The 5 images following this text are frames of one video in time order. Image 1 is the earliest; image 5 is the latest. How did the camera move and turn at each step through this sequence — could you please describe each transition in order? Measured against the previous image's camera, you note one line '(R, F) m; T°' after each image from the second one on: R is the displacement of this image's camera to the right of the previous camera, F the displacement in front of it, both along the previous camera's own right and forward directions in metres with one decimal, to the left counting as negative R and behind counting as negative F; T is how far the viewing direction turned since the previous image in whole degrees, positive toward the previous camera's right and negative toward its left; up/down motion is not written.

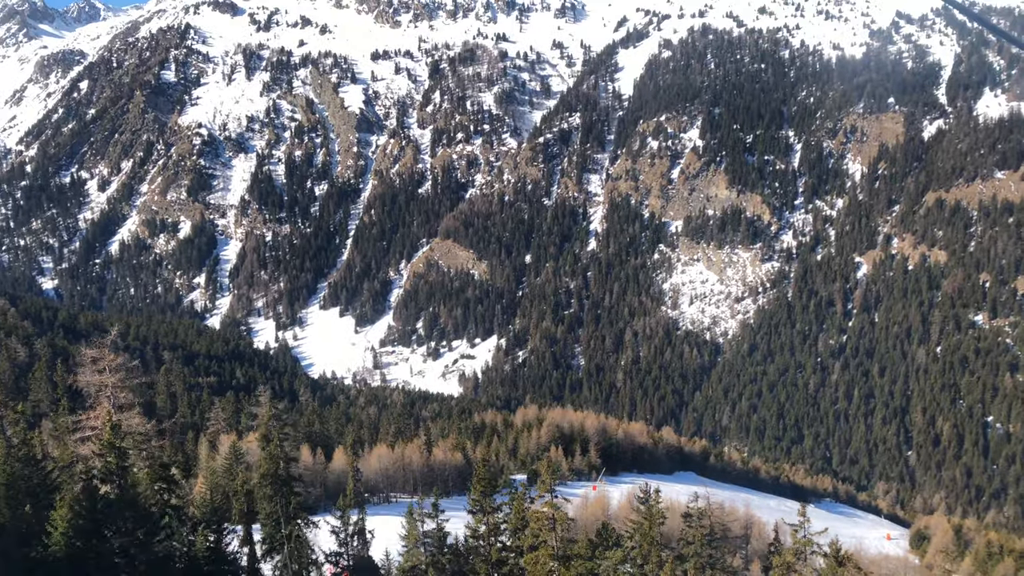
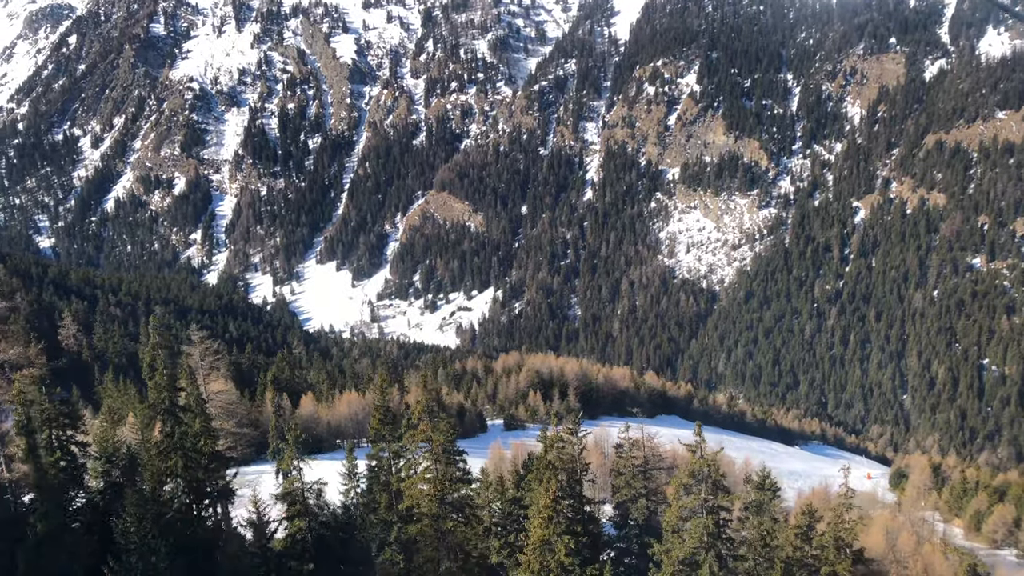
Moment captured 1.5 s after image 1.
(+1.8, +0.5) m; 0°
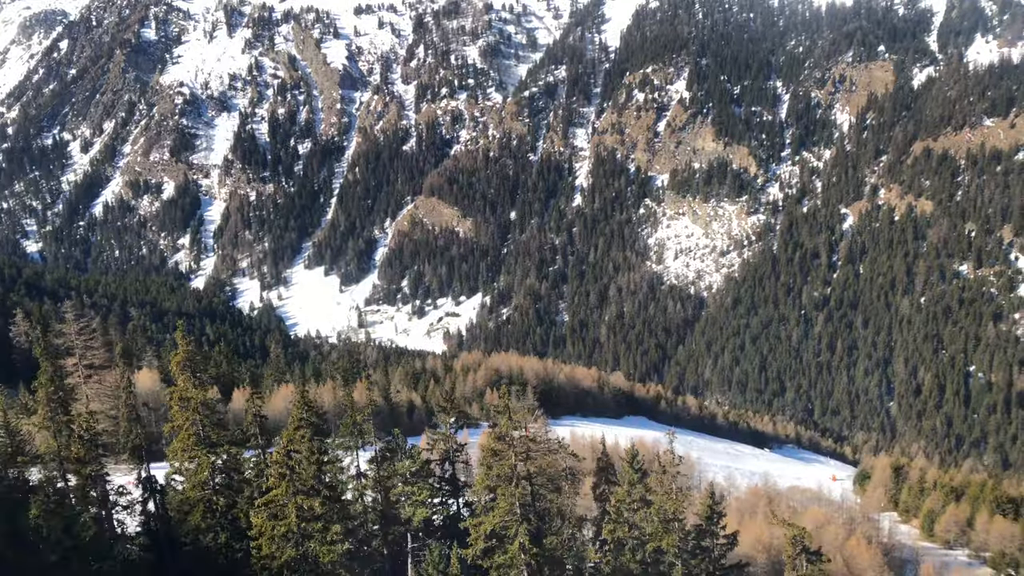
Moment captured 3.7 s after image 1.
(+2.8, +0.8) m; 0°
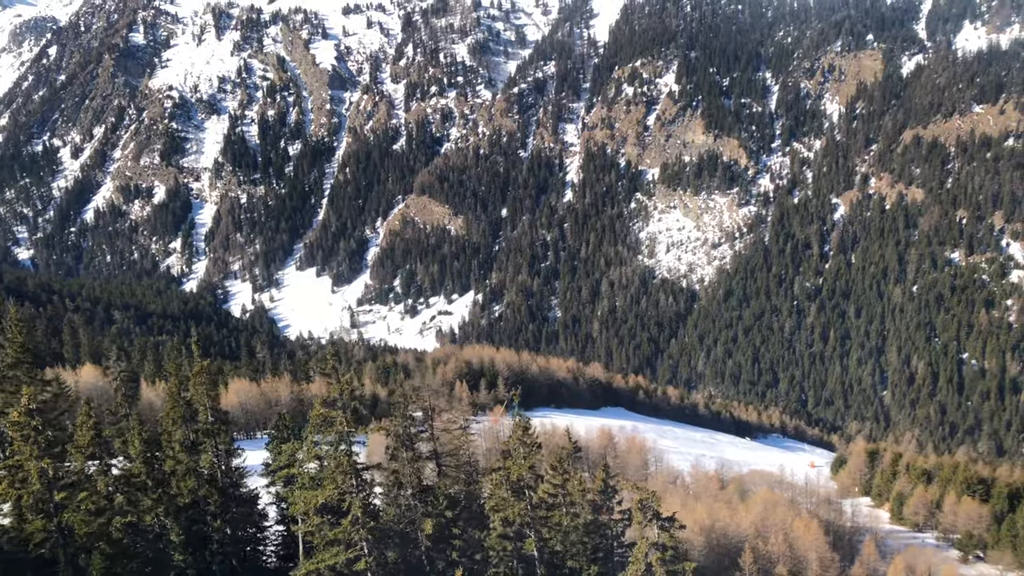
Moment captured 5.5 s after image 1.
(+2.2, +0.5) m; 0°
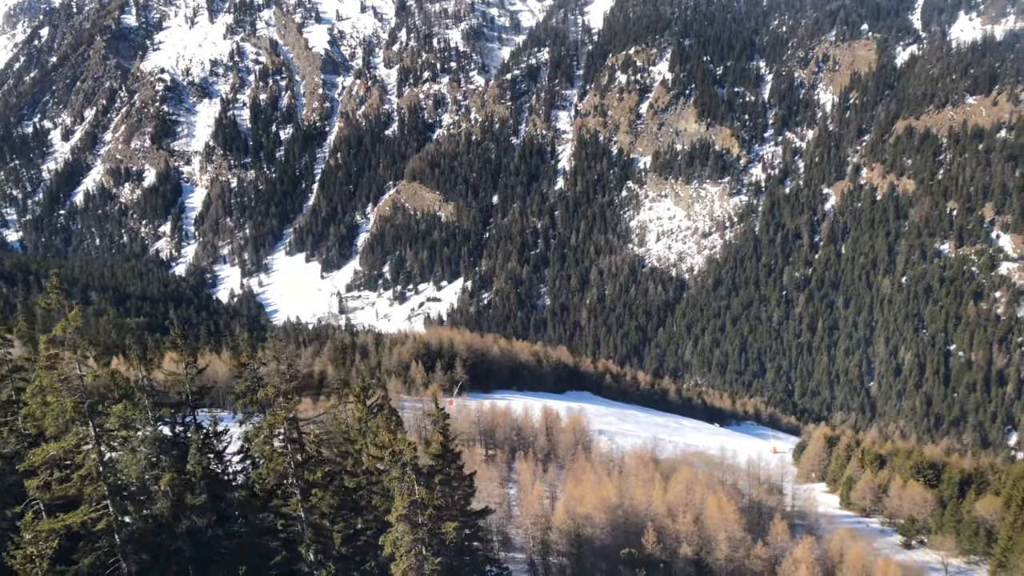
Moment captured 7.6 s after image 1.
(+2.8, +0.6) m; 0°
